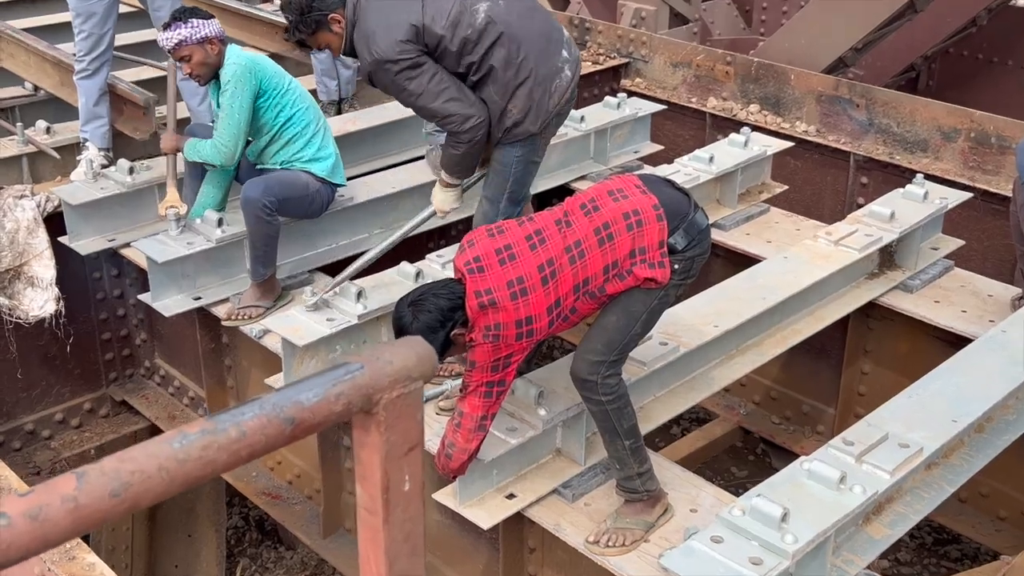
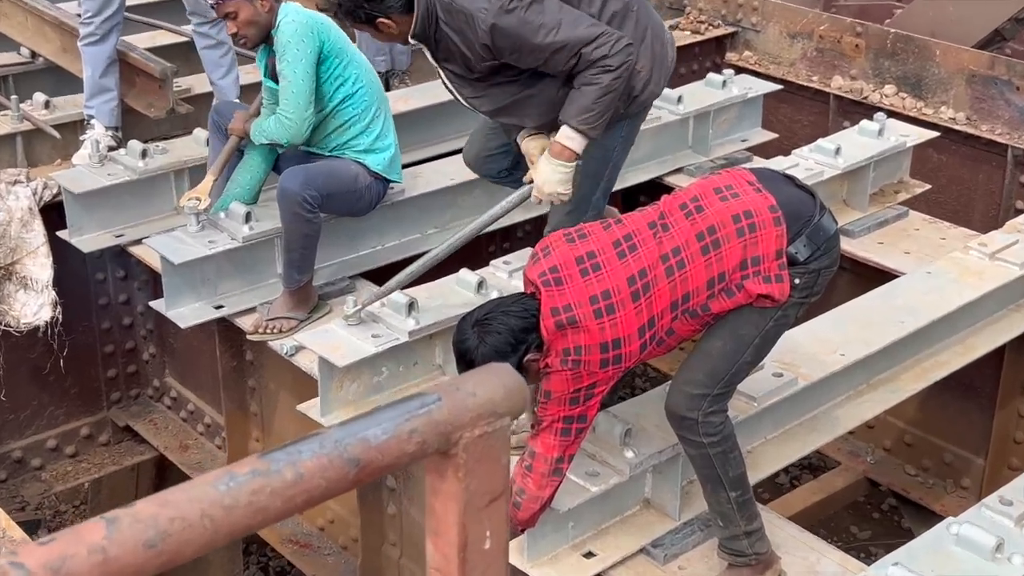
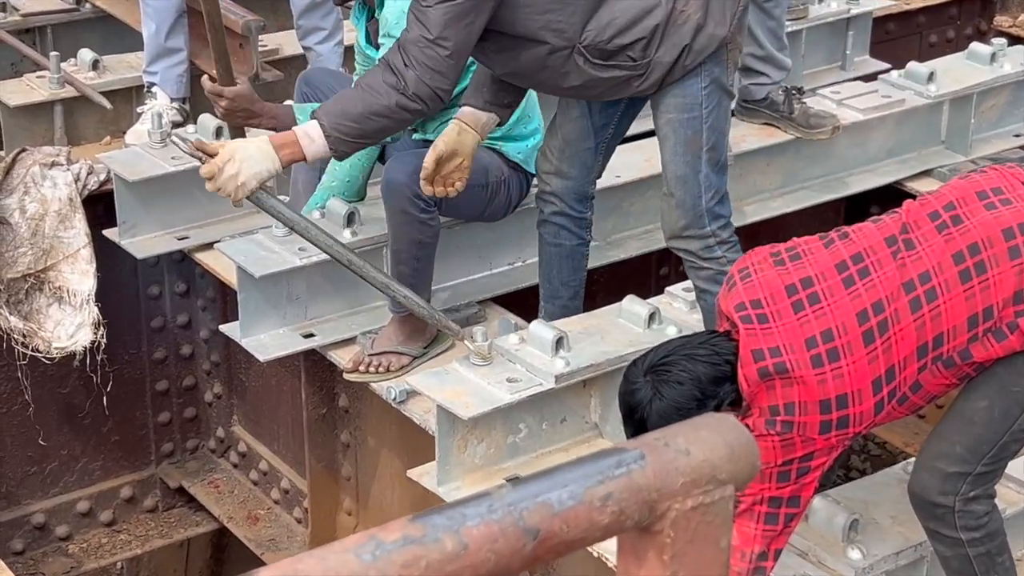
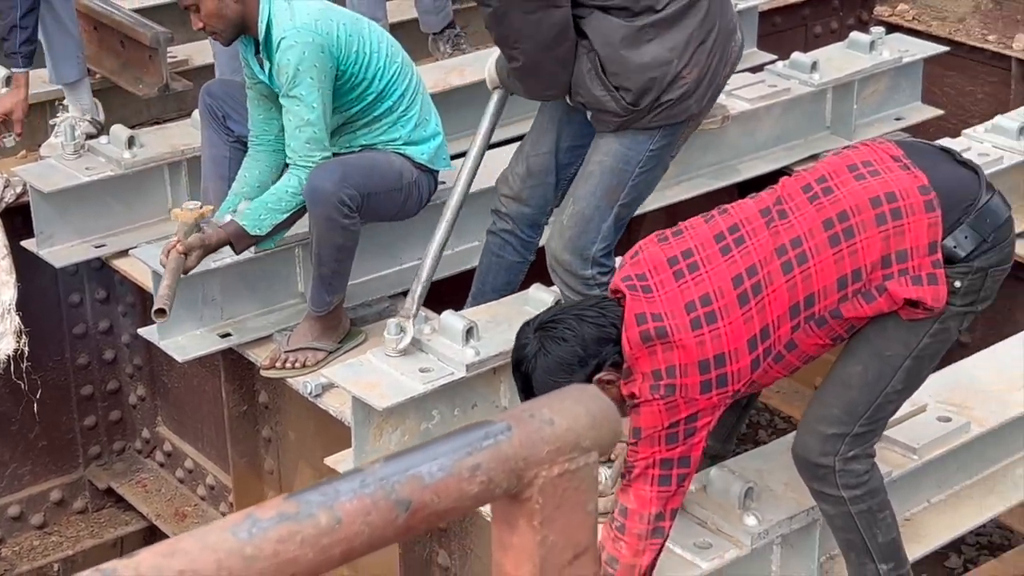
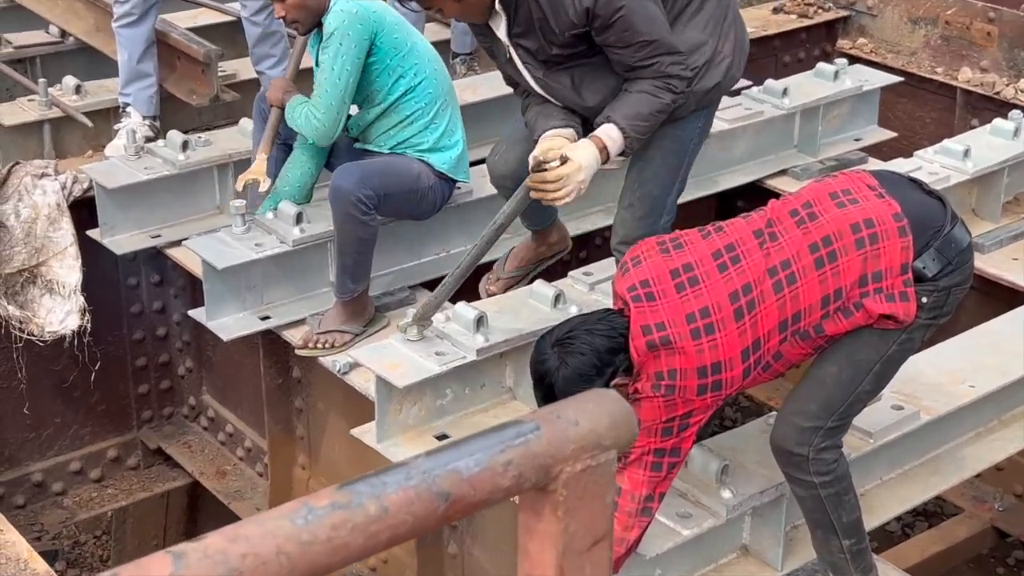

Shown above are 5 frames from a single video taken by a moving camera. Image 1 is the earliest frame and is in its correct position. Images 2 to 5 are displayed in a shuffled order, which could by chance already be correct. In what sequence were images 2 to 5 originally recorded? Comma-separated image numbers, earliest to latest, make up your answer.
2, 5, 3, 4
